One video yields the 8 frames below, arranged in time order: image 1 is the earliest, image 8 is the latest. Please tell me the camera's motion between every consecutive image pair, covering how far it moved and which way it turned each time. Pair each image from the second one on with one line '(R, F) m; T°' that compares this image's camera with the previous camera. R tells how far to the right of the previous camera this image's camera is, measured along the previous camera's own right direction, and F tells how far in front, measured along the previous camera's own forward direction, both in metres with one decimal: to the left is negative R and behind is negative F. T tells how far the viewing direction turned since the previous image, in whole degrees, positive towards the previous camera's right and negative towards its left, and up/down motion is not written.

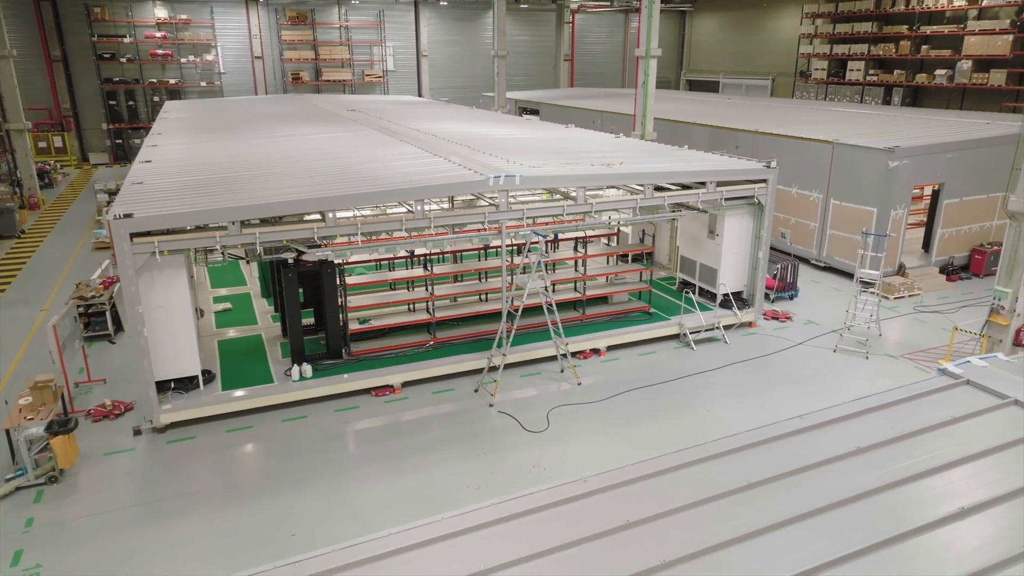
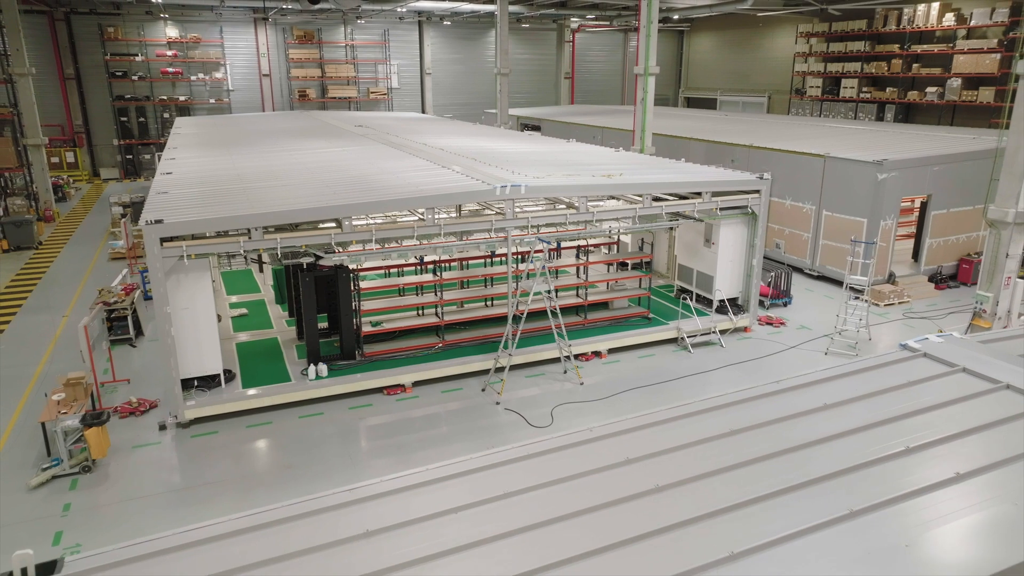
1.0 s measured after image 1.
(-0.1, -0.4) m; 0°
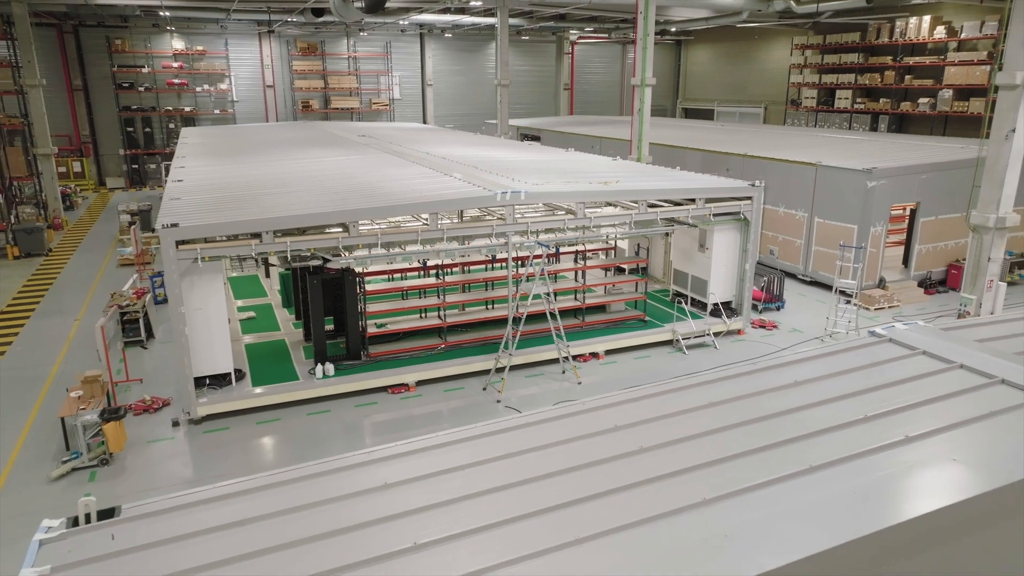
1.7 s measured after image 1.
(0.0, -0.3) m; 0°
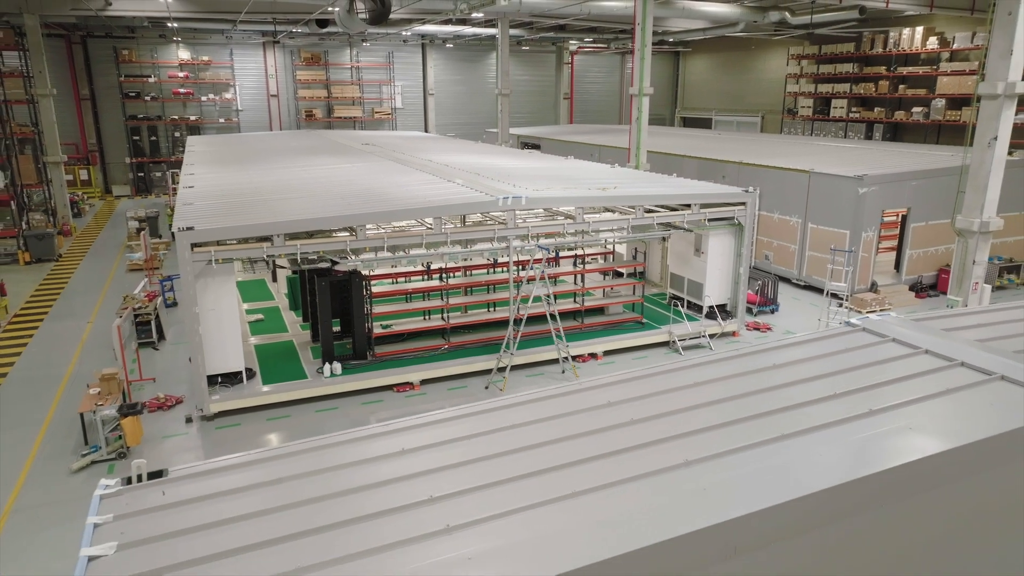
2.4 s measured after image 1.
(0.0, -0.3) m; 0°
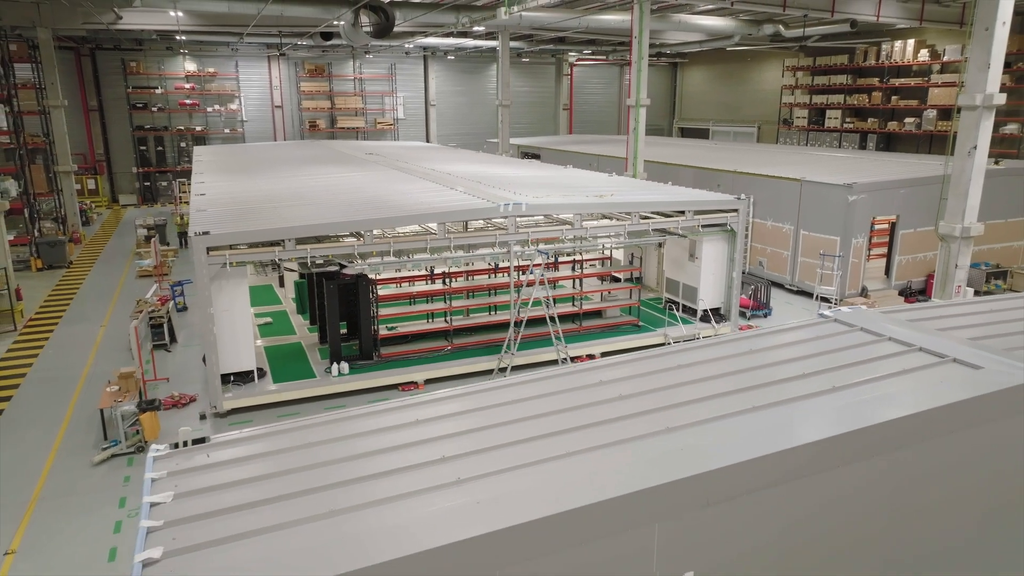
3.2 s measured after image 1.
(0.0, -0.4) m; 0°
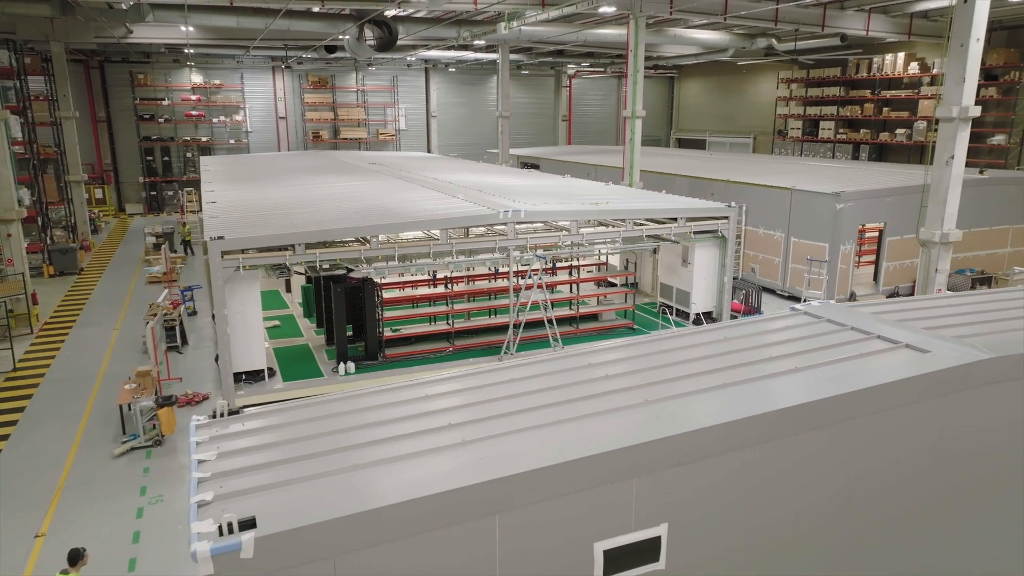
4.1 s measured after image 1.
(0.0, -0.4) m; 0°
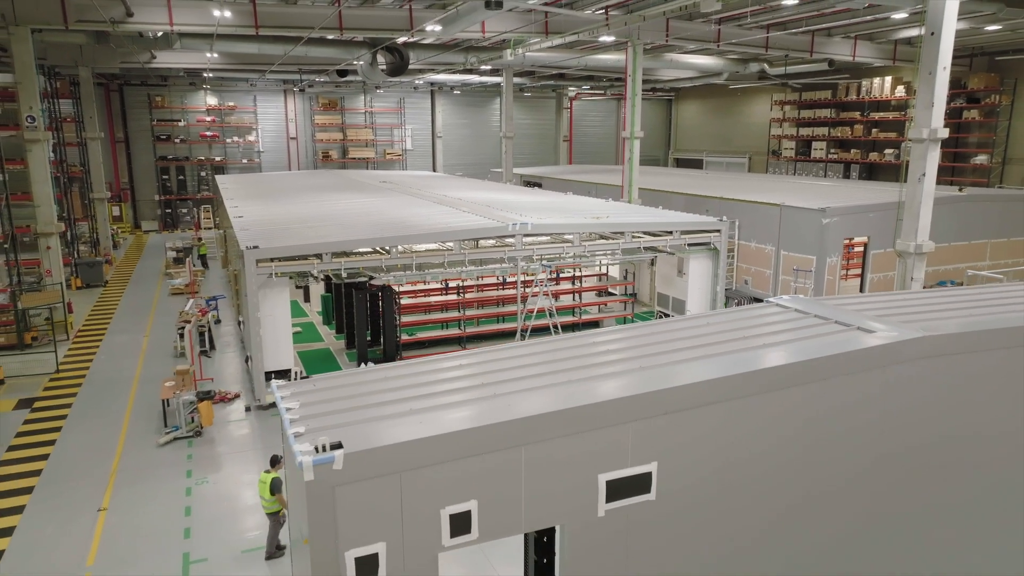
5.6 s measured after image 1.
(-0.1, -0.8) m; 0°
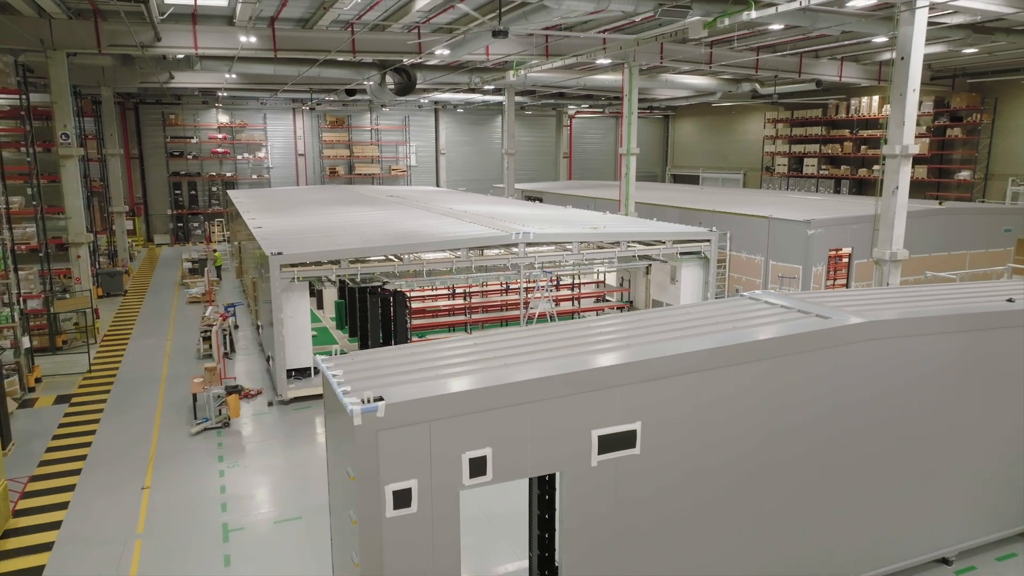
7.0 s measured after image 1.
(0.0, -0.8) m; 0°
